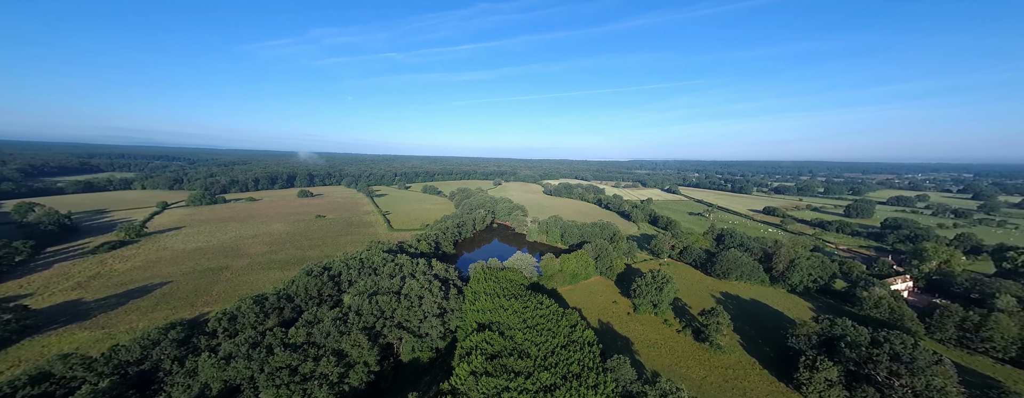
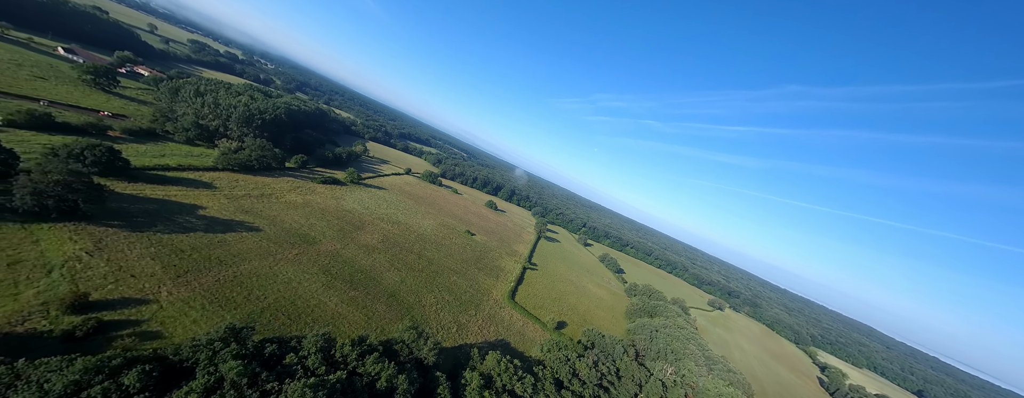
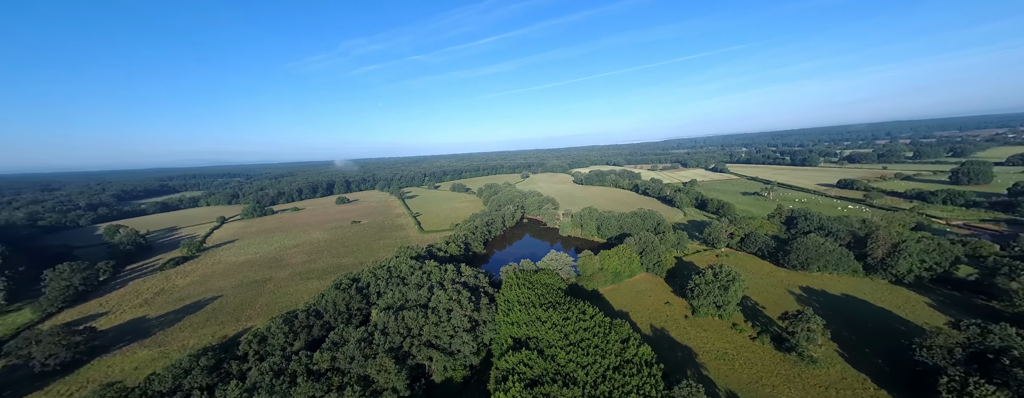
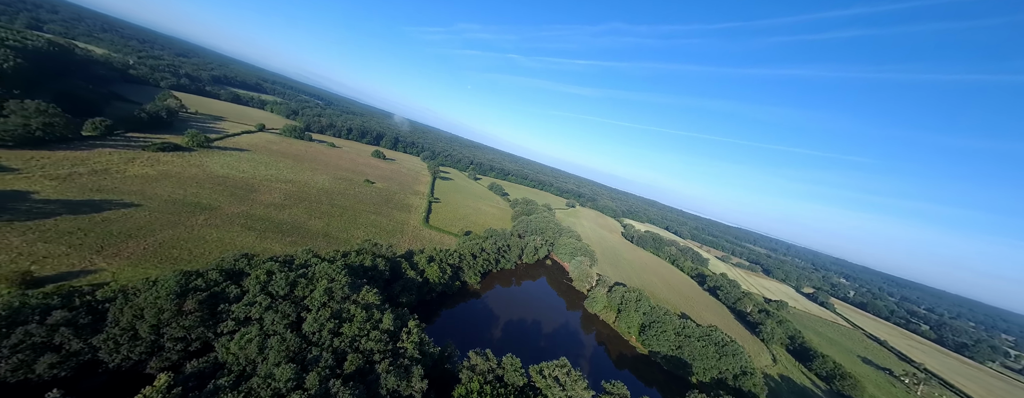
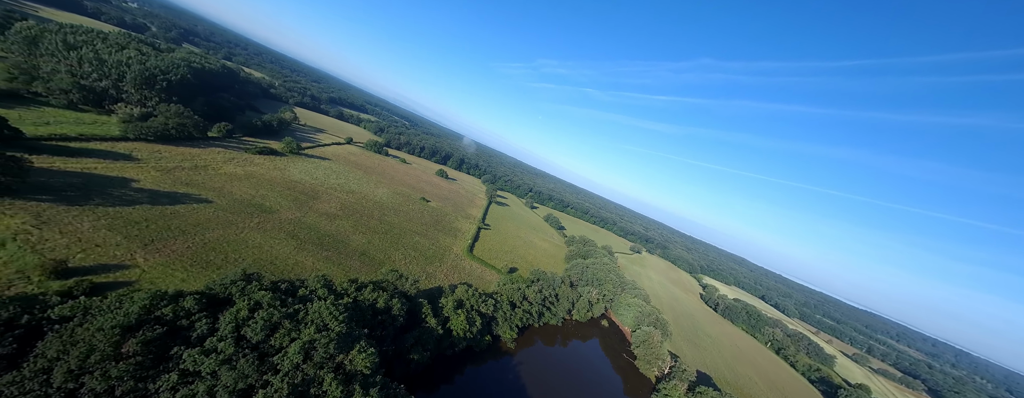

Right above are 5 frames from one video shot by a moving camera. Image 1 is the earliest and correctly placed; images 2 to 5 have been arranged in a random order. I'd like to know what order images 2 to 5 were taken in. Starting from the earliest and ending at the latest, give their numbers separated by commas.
3, 4, 5, 2
